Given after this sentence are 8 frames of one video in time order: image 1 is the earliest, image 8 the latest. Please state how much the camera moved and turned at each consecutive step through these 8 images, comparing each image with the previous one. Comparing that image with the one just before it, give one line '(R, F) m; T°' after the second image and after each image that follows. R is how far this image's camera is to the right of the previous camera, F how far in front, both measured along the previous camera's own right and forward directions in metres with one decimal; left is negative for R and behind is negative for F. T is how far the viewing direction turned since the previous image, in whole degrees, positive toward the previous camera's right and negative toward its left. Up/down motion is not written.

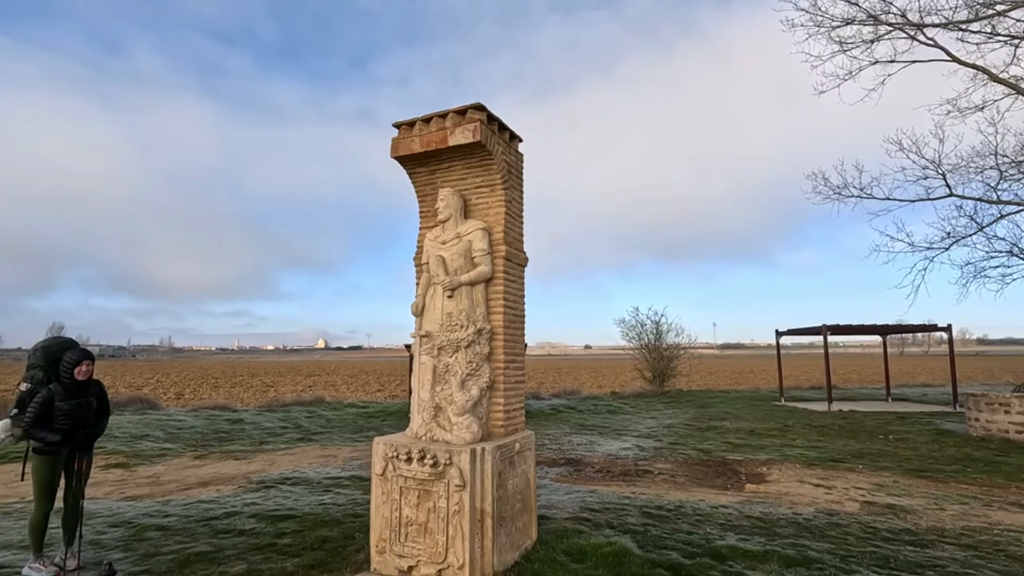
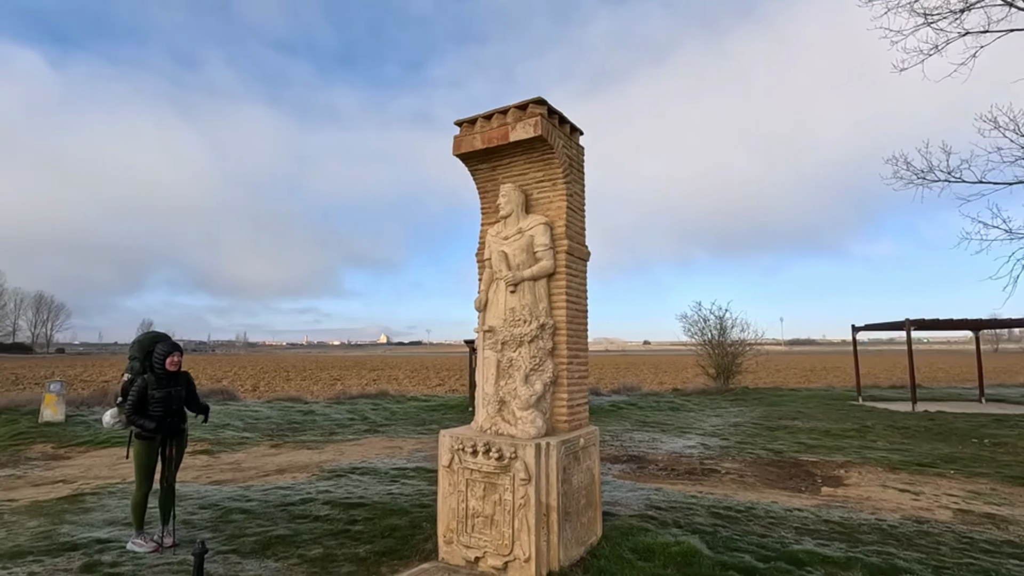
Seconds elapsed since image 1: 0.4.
(-0.1, 0.0) m; -6°
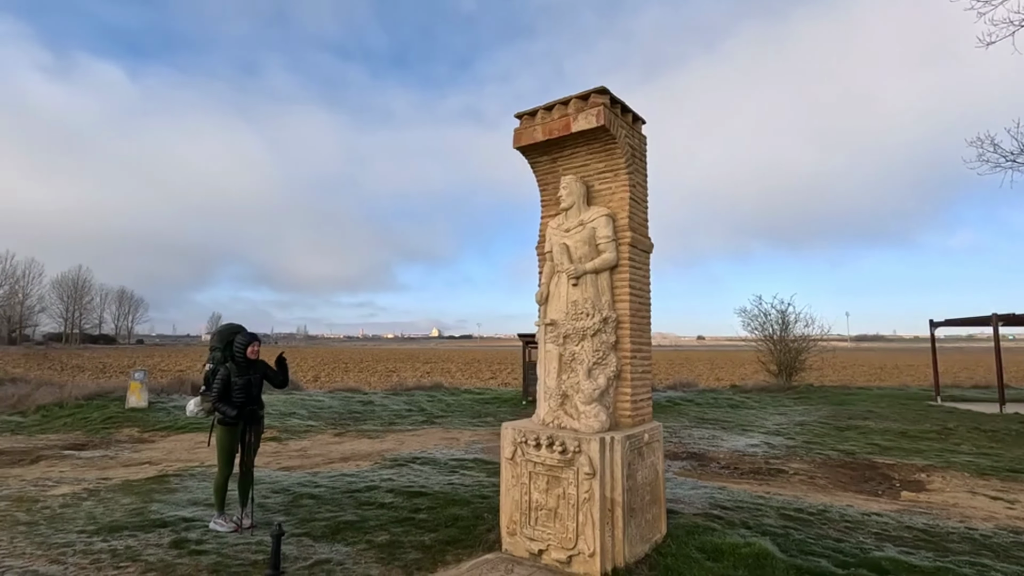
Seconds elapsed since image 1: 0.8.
(-0.1, 0.0) m; -5°
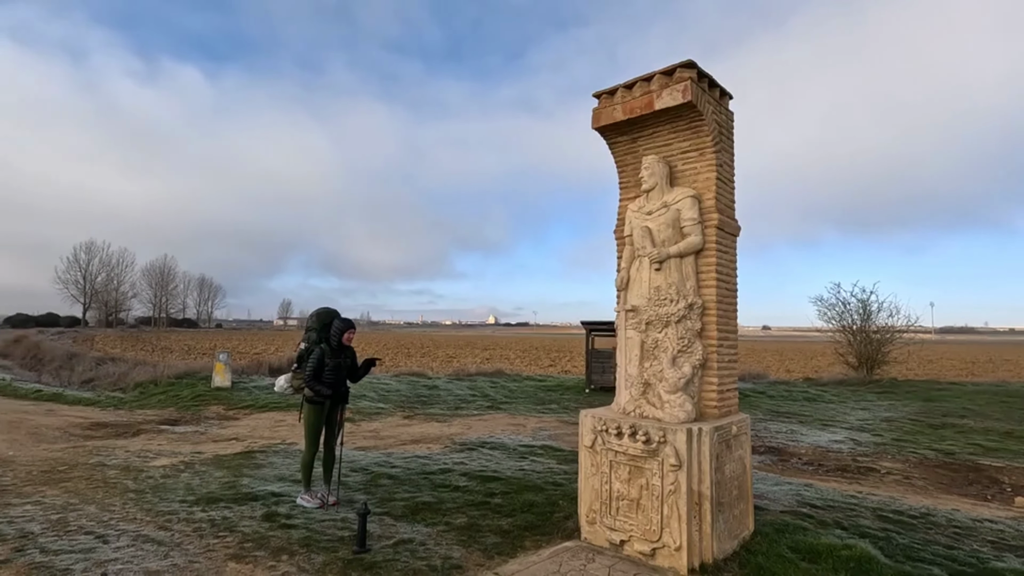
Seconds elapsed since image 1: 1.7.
(-0.2, +0.1) m; -6°
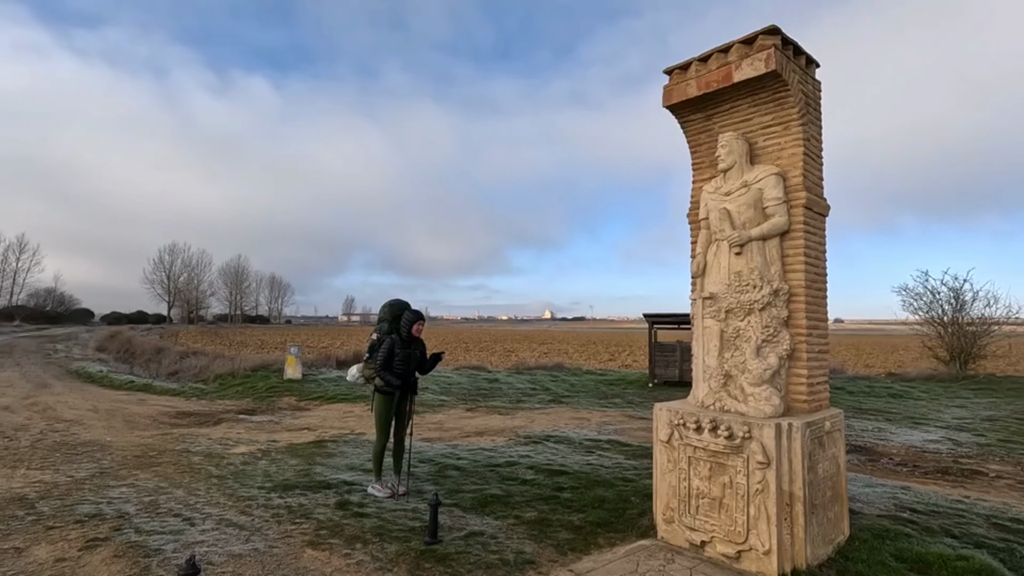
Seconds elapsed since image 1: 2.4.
(-0.1, +0.2) m; -6°
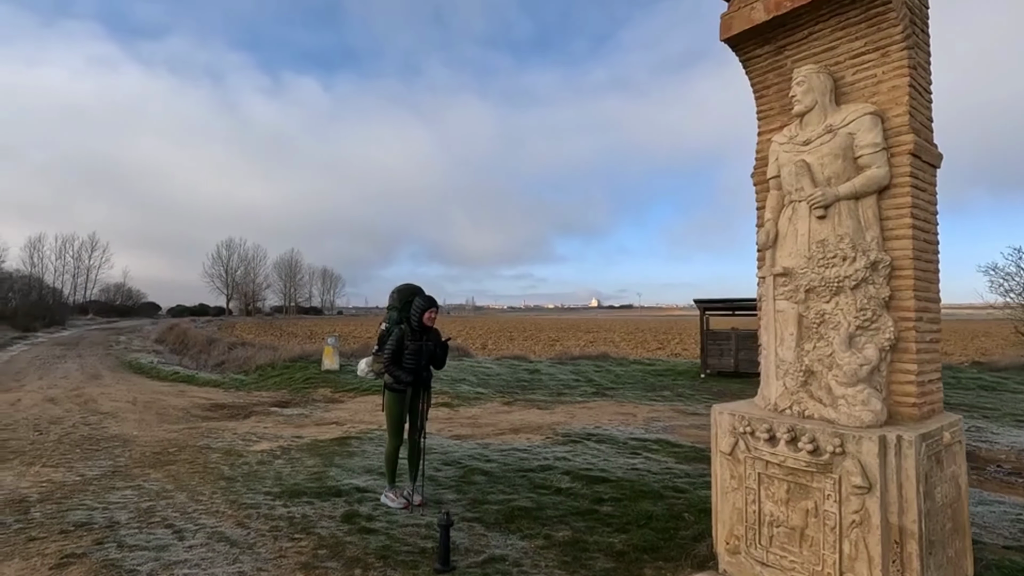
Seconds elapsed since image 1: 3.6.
(+0.2, +0.9) m; -5°
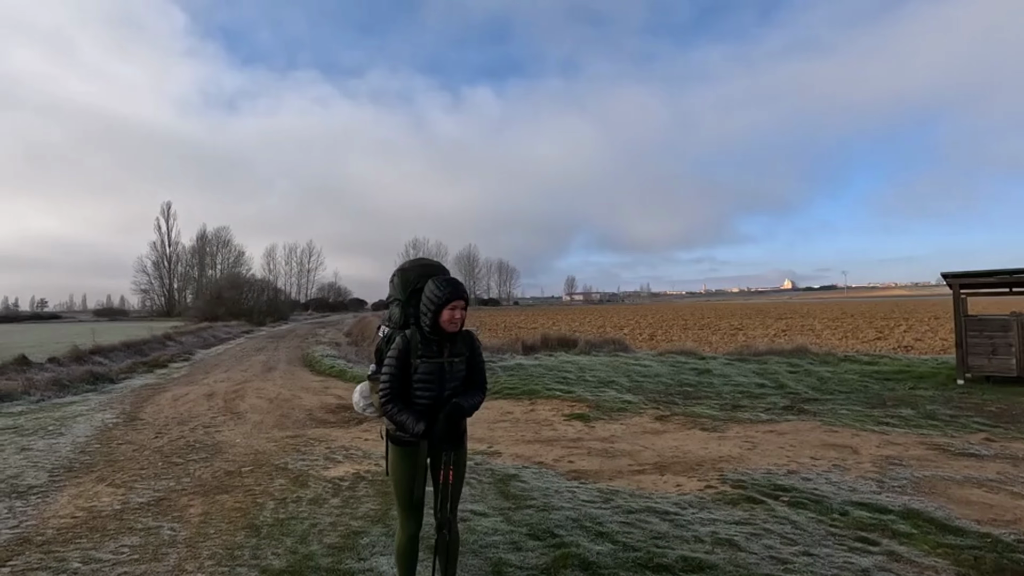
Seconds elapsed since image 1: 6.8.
(+0.5, +2.8) m; -19°
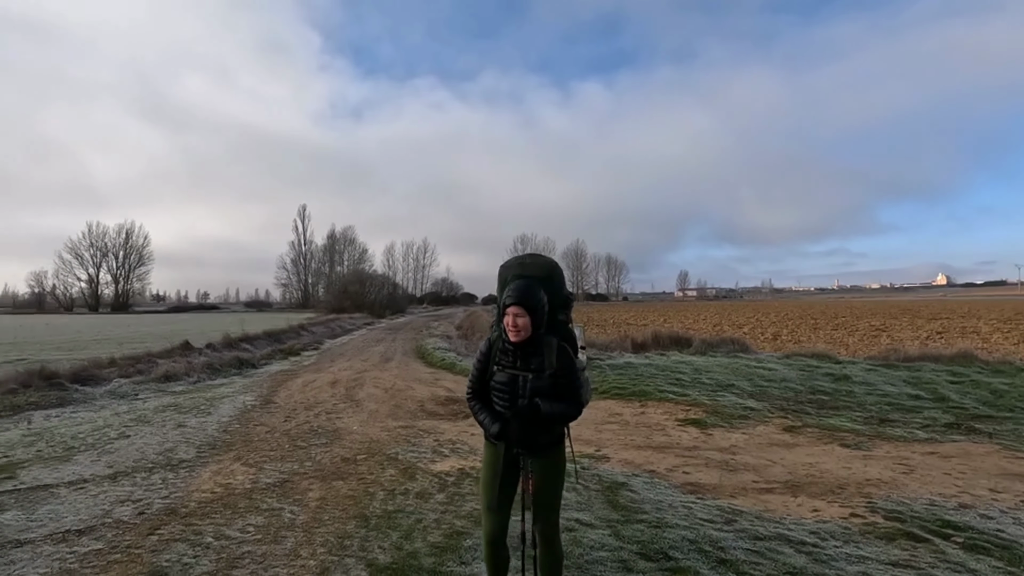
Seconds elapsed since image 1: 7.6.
(0.0, +0.3) m; -11°
